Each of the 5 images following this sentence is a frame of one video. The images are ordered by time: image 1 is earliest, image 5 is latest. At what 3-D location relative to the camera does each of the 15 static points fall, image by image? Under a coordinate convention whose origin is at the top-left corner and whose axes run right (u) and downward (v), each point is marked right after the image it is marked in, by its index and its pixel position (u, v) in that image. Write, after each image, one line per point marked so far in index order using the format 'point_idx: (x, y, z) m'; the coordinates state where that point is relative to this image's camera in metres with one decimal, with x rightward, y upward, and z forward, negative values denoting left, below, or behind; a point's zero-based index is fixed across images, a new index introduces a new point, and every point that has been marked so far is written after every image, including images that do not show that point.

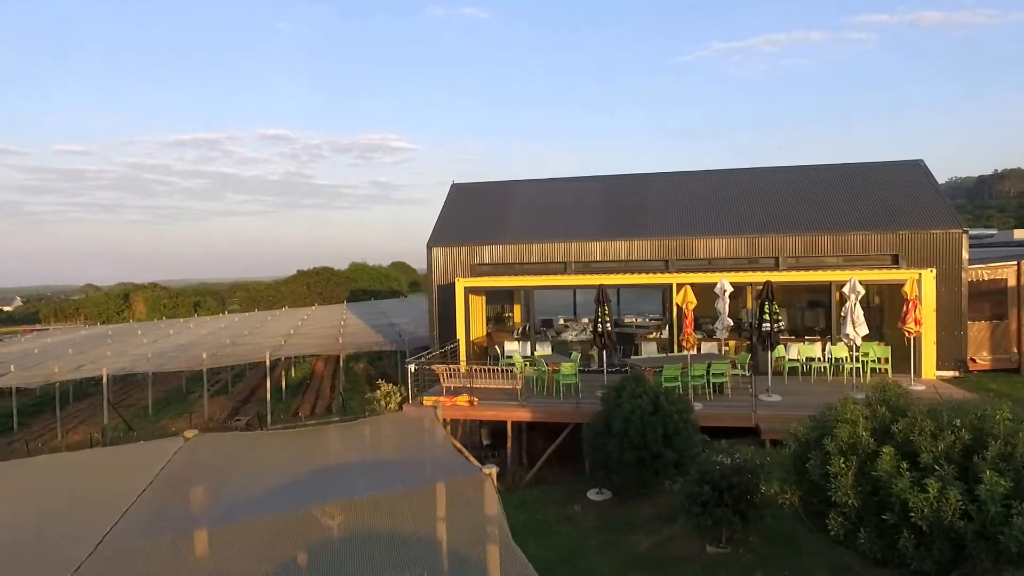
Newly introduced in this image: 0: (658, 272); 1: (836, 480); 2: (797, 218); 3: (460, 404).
0: (+3.4, +0.4, +14.4) m
1: (+2.3, -1.3, +4.4) m
2: (+6.6, +1.6, +14.3) m
3: (-0.9, -2.0, +10.6) m
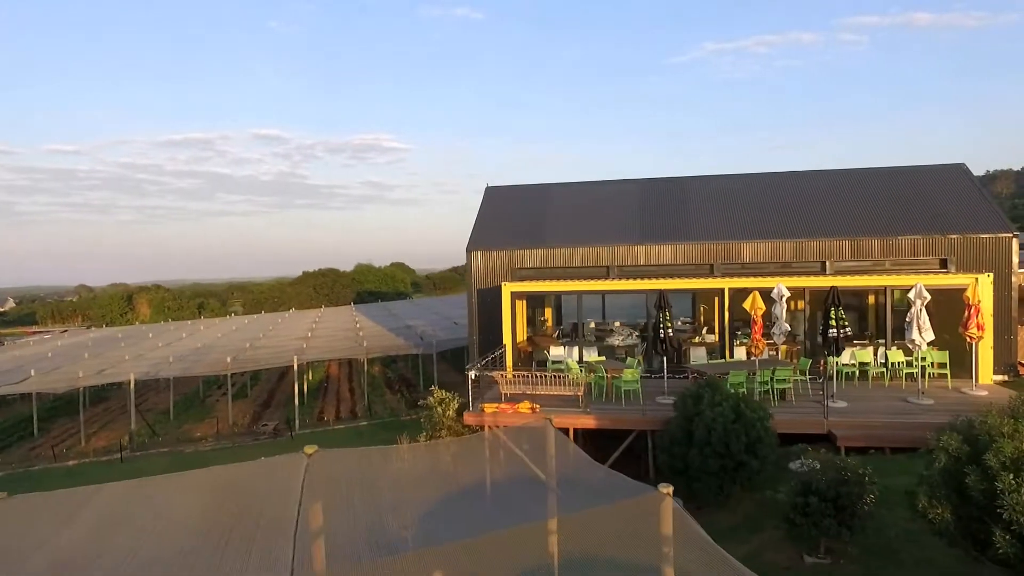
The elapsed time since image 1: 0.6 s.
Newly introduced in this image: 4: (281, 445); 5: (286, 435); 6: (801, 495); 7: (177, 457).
0: (+4.4, +0.3, +14.4) m
1: (+3.4, -1.4, +4.3) m
2: (+7.6, +1.5, +14.3) m
3: (+0.2, -2.1, +10.5) m
4: (-6.8, -4.6, +18.3) m
5: (-7.0, -4.5, +19.3) m
6: (+3.1, -2.2, +6.8) m
7: (-9.6, -4.8, +17.8) m
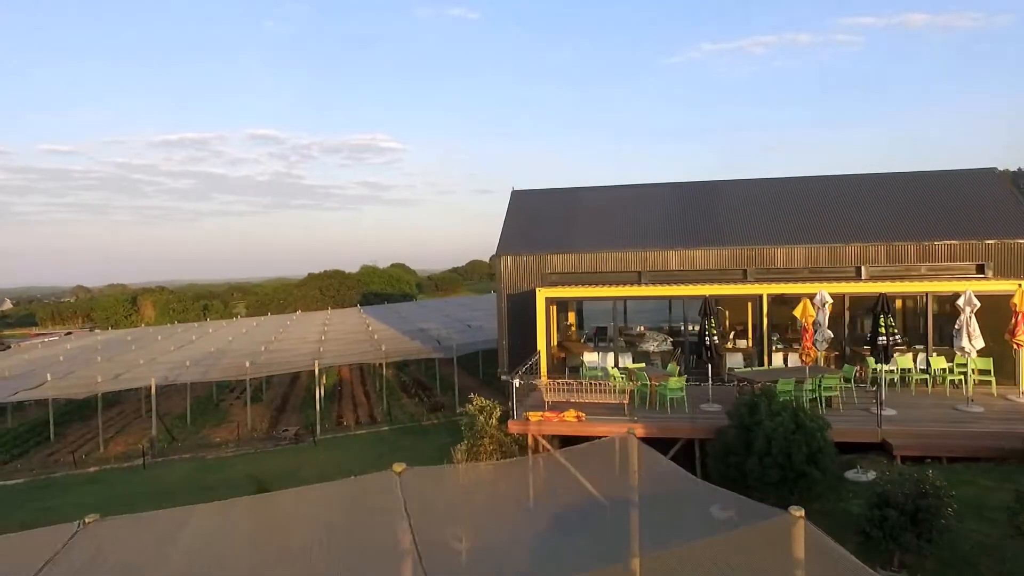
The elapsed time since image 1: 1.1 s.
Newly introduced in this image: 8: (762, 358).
0: (+5.1, +0.2, +14.3) m
1: (+4.2, -1.5, +4.2) m
2: (+8.3, +1.4, +14.2) m
3: (+0.9, -2.2, +10.4) m
4: (-6.0, -4.7, +18.1) m
5: (-6.3, -4.7, +19.1) m
6: (+3.9, -2.4, +6.7) m
7: (-8.8, -4.9, +17.6) m
8: (+5.7, -1.6, +13.9) m
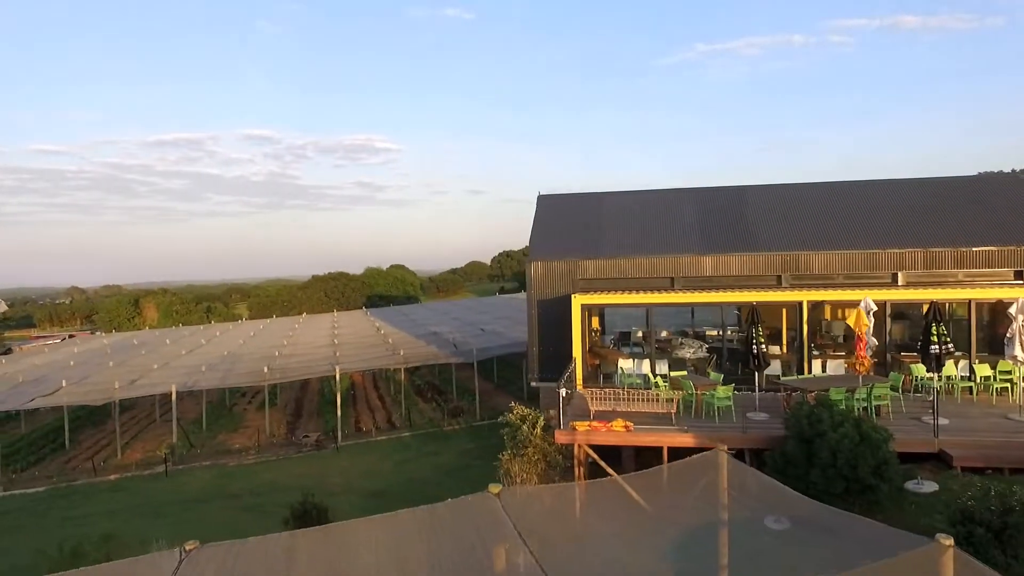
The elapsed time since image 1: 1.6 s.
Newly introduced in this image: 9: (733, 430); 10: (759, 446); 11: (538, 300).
0: (+5.9, 0.0, +14.2) m
1: (+5.0, -1.7, +4.1) m
2: (+9.0, +1.3, +14.2) m
3: (+1.7, -2.3, +10.3) m
4: (-5.3, -4.9, +18.0) m
5: (-5.5, -4.8, +18.9) m
6: (+4.7, -2.5, +6.6) m
7: (-8.1, -5.1, +17.4) m
8: (+6.5, -1.8, +13.8) m
9: (+3.5, -2.3, +9.9) m
10: (+3.8, -2.4, +9.6) m
11: (+0.6, -0.3, +15.2) m
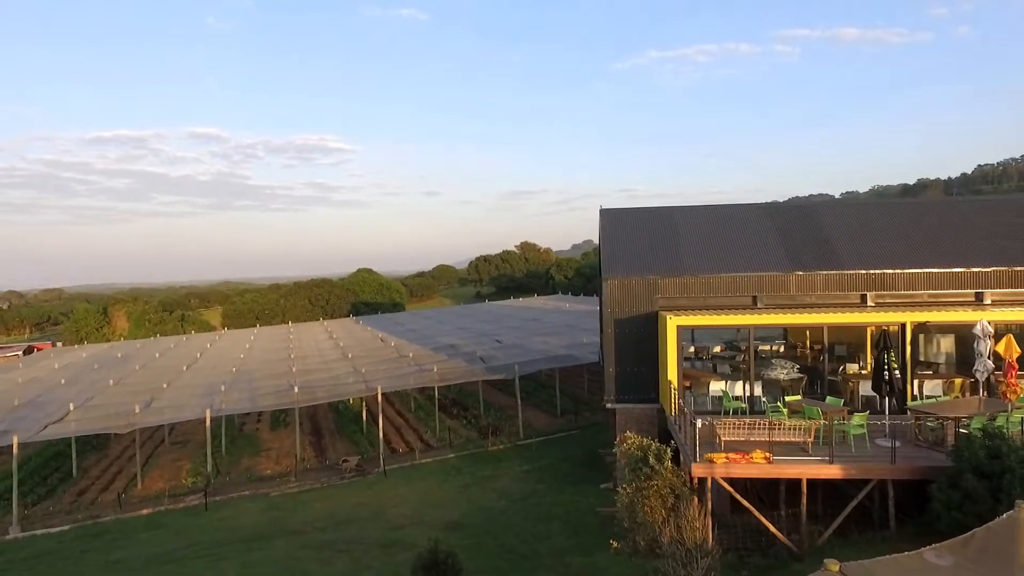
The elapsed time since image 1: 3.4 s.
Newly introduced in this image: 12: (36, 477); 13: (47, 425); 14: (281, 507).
0: (+7.7, -0.4, +14.0) m
1: (+7.5, -2.0, +3.9) m
2: (+10.9, +0.9, +14.2) m
3: (+3.8, -2.7, +9.8) m
4: (-3.7, -5.3, +17.0) m
5: (-4.0, -5.3, +18.0) m
6: (+7.1, -2.9, +6.3) m
7: (-6.5, -5.5, +16.3) m
8: (+8.3, -2.2, +13.6) m
9: (+5.7, -2.7, +9.6) m
10: (+6.0, -2.8, +9.3) m
11: (+2.4, -0.7, +14.7) m
12: (-14.6, -5.8, +19.2) m
13: (-13.5, -4.0, +18.1) m
14: (-5.8, -5.5, +15.6) m
